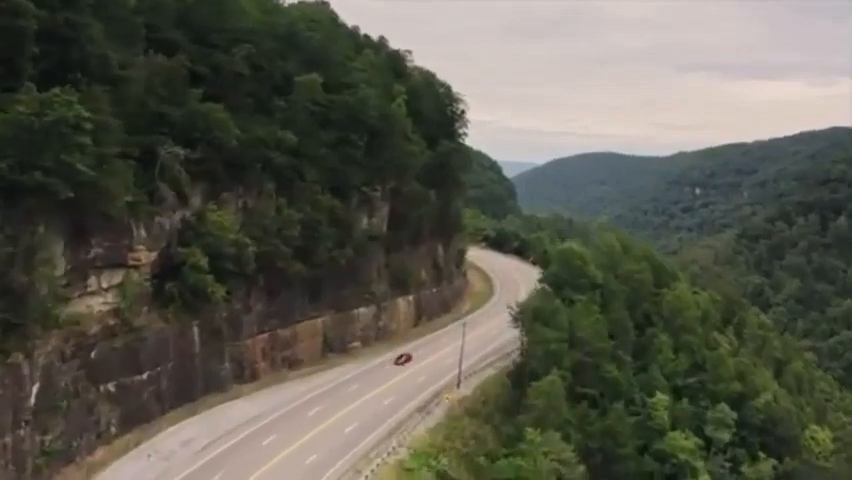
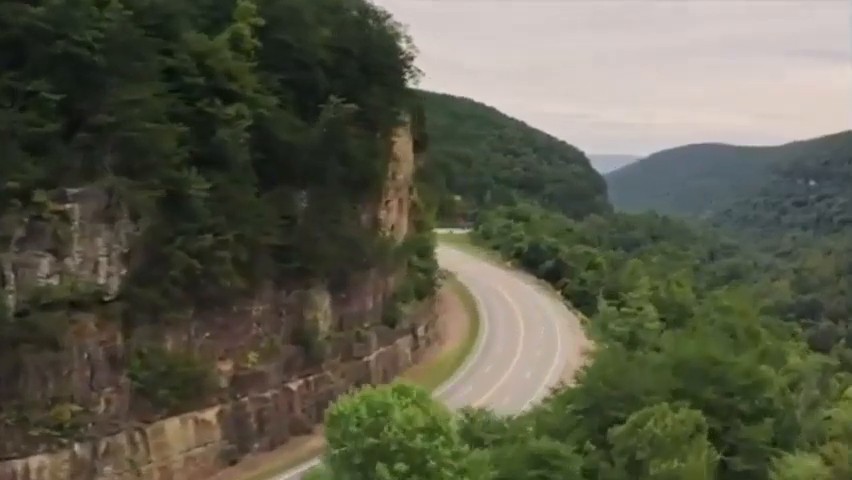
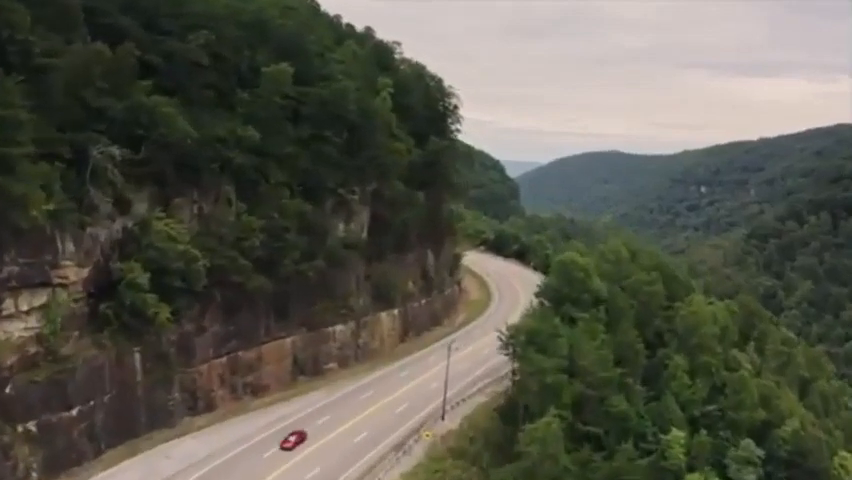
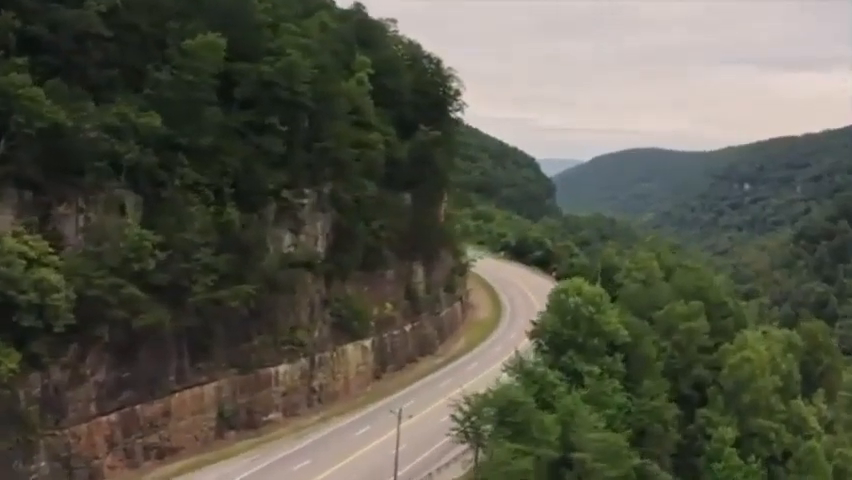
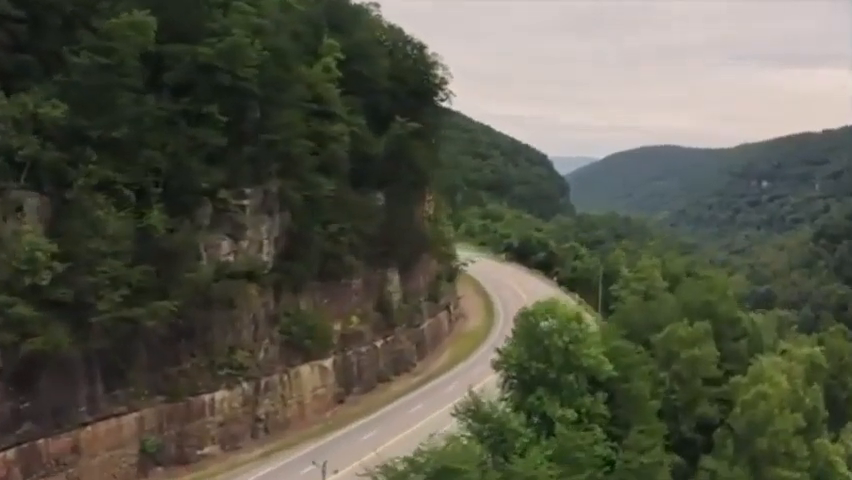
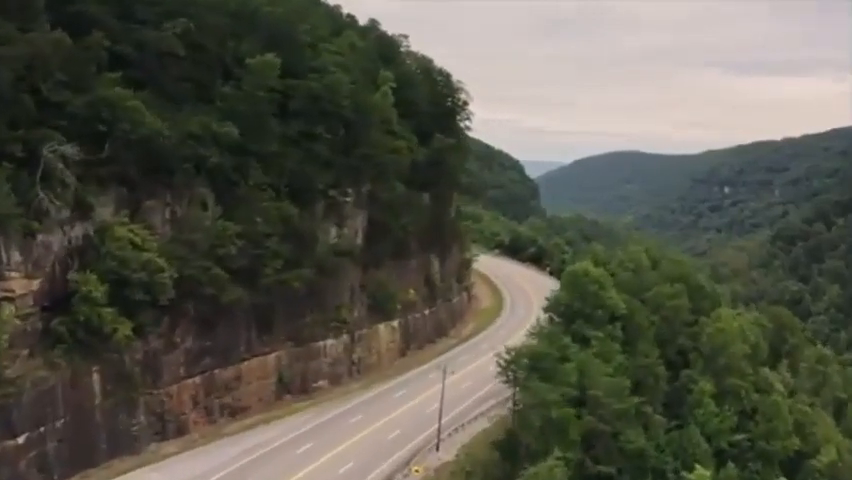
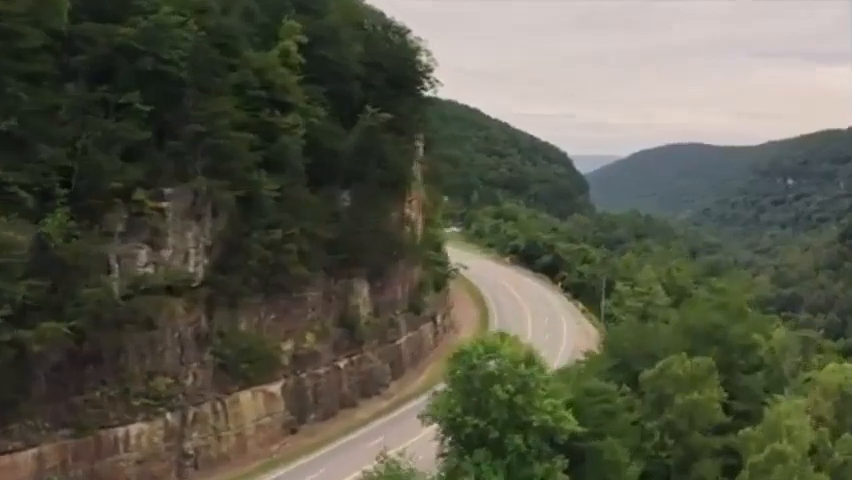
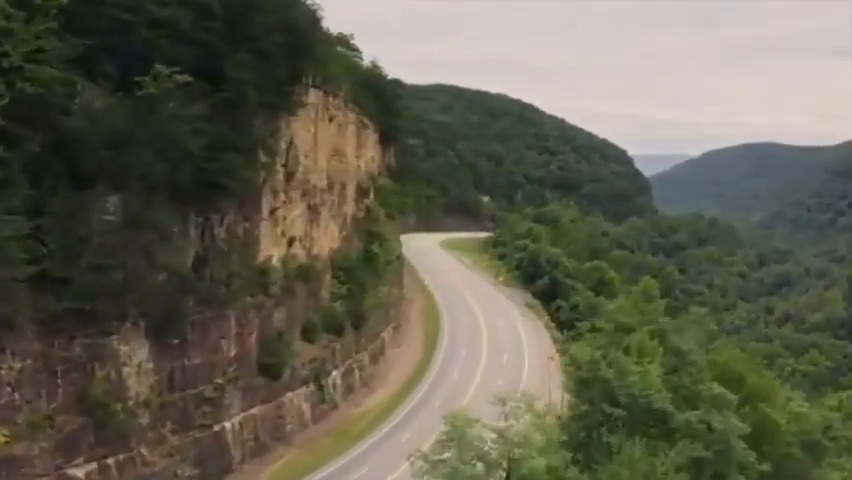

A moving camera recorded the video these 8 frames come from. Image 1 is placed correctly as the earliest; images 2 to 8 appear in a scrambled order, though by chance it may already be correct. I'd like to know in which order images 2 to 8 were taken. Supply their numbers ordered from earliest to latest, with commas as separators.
3, 6, 4, 5, 7, 2, 8
